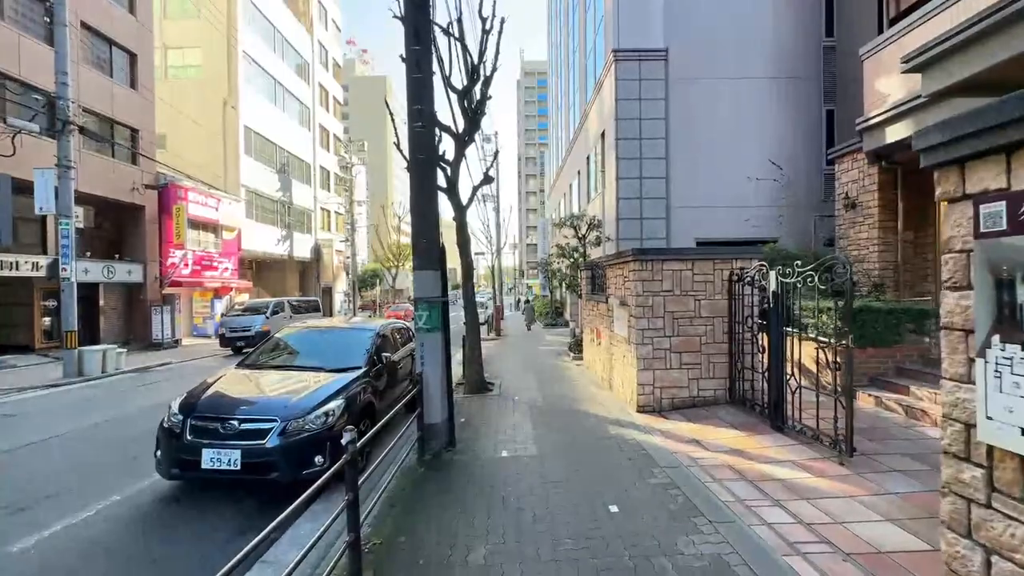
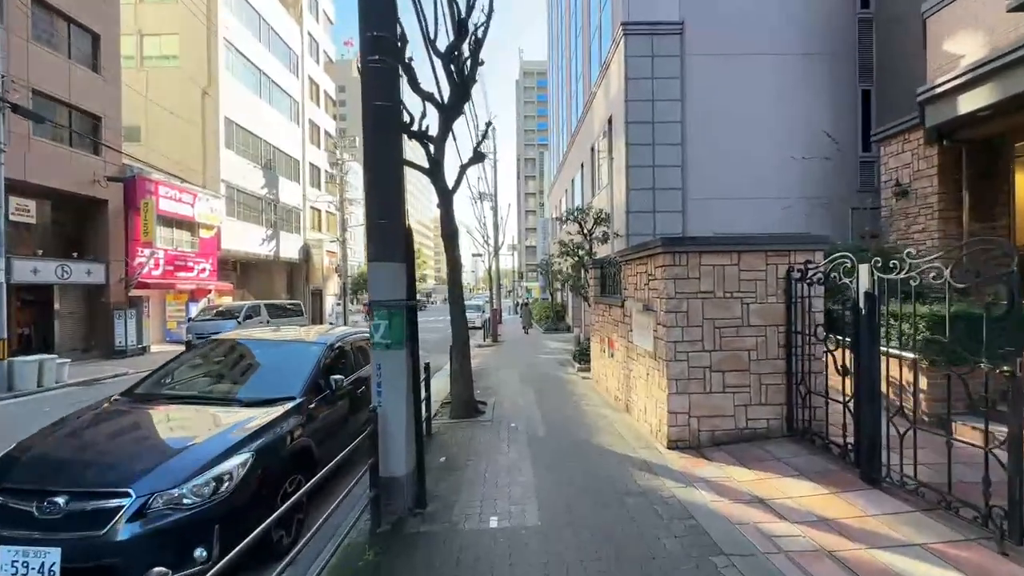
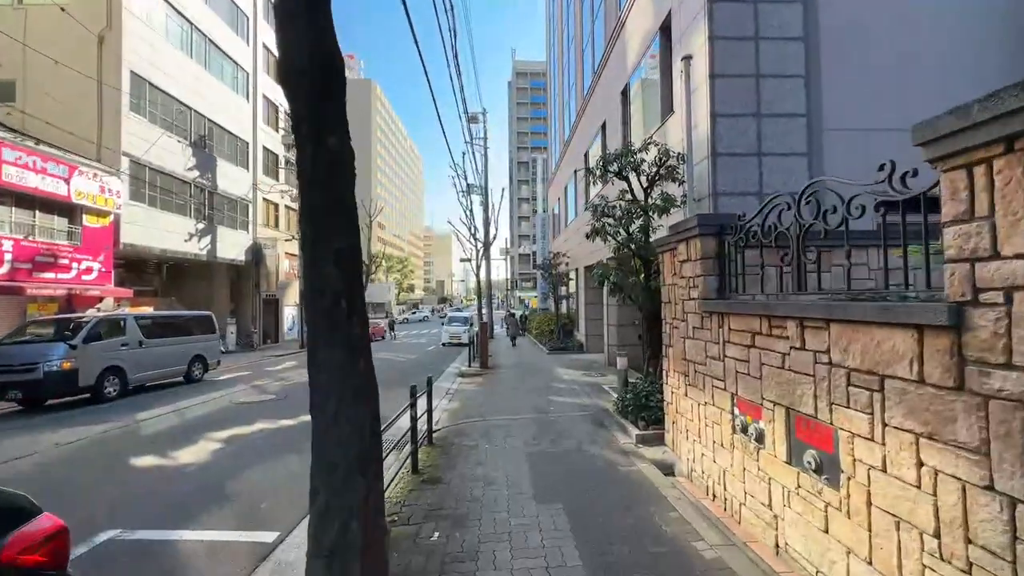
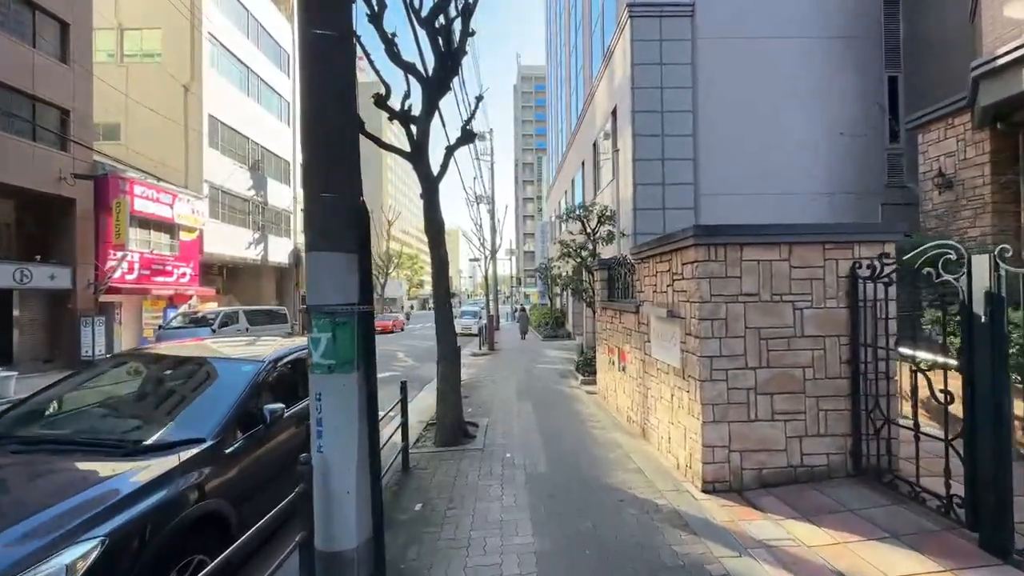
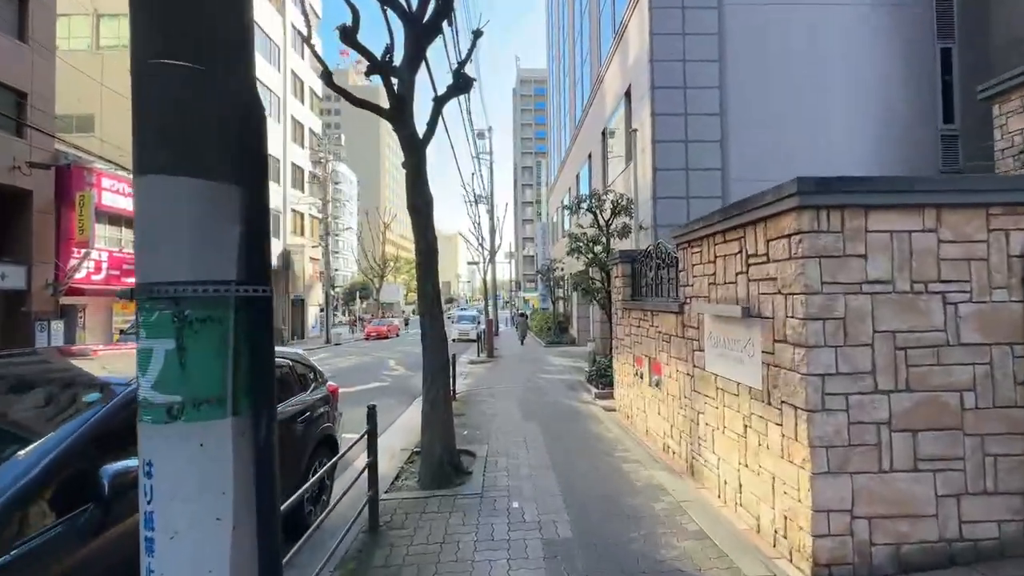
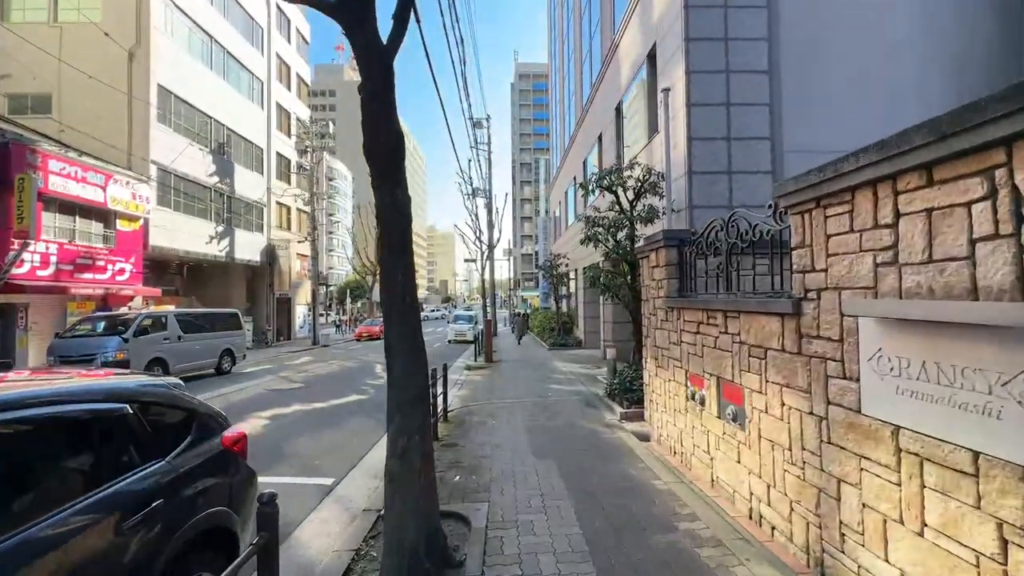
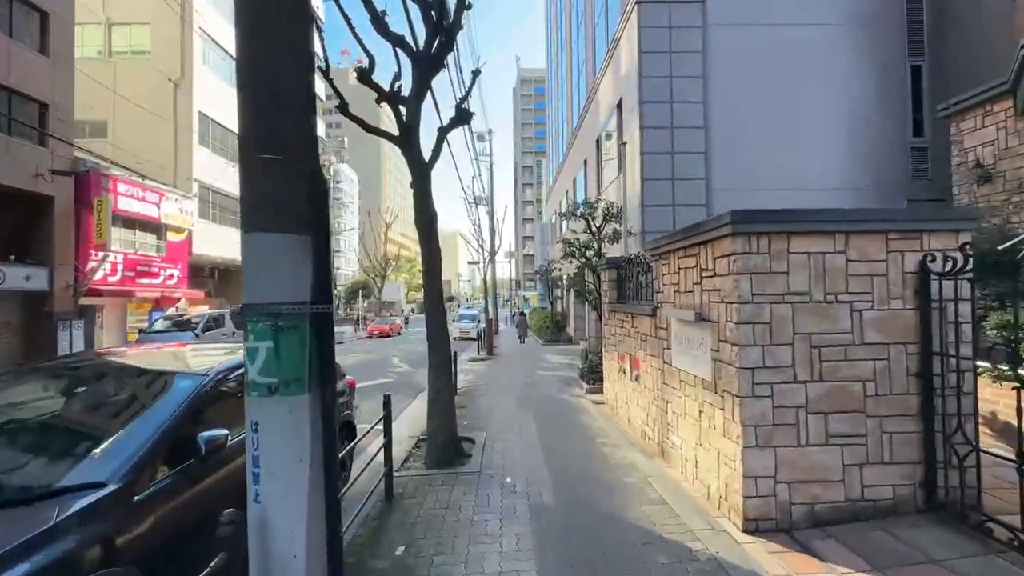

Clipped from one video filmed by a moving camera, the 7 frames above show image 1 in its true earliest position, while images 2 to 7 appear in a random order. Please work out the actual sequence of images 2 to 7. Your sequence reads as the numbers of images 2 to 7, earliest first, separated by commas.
2, 4, 7, 5, 6, 3
